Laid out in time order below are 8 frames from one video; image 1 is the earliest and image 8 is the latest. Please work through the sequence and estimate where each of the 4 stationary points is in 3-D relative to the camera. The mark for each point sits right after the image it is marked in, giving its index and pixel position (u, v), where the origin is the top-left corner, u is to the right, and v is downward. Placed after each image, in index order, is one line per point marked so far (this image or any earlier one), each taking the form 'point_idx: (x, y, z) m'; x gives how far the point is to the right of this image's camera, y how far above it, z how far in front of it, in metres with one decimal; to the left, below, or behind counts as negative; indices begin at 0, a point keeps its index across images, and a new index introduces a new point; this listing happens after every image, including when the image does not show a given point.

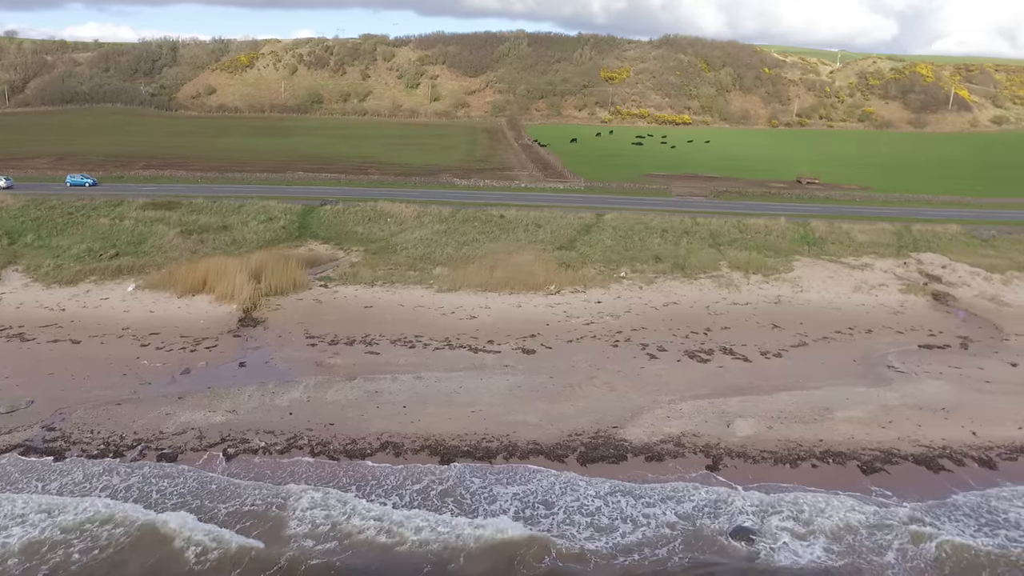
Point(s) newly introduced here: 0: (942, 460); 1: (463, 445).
0: (+8.6, -3.5, +15.8) m
1: (-1.2, -3.3, +16.6) m
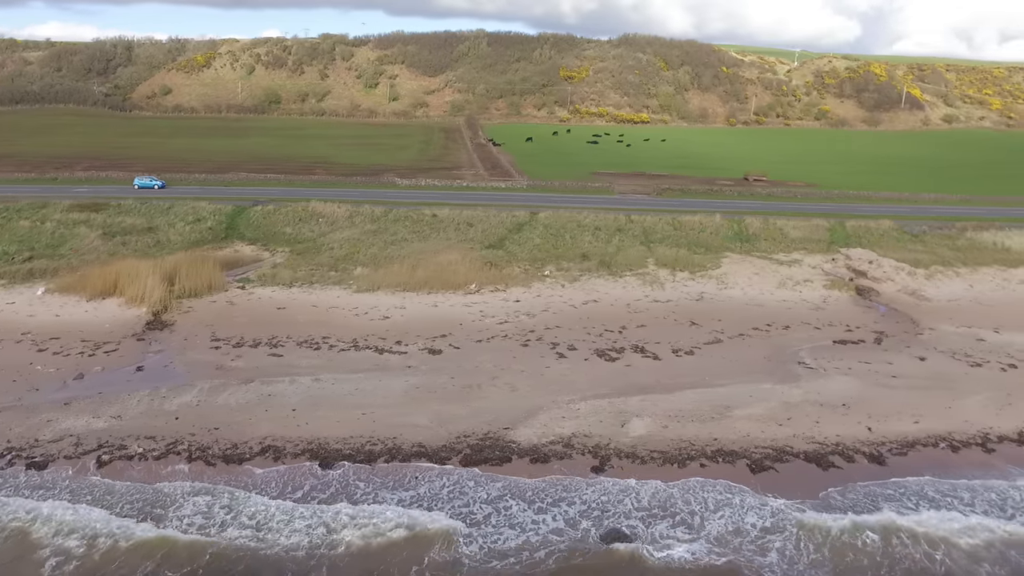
0: (+6.3, -3.4, +15.6) m
1: (-3.5, -3.3, +16.1) m
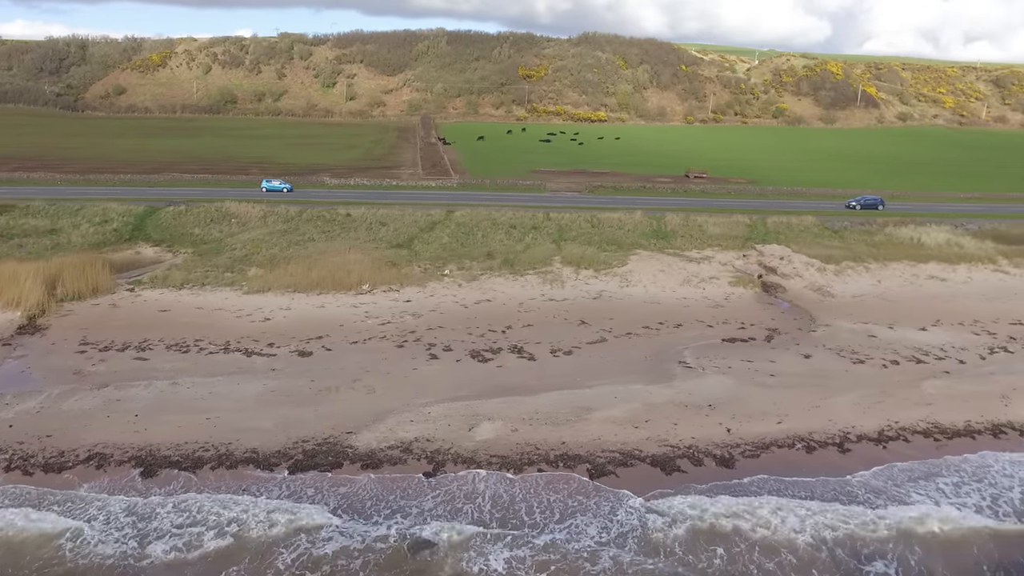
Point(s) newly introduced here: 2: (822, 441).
0: (+3.2, -3.3, +15.1) m
1: (-6.6, -3.3, +15.4) m
2: (+6.2, -3.1, +15.8) m
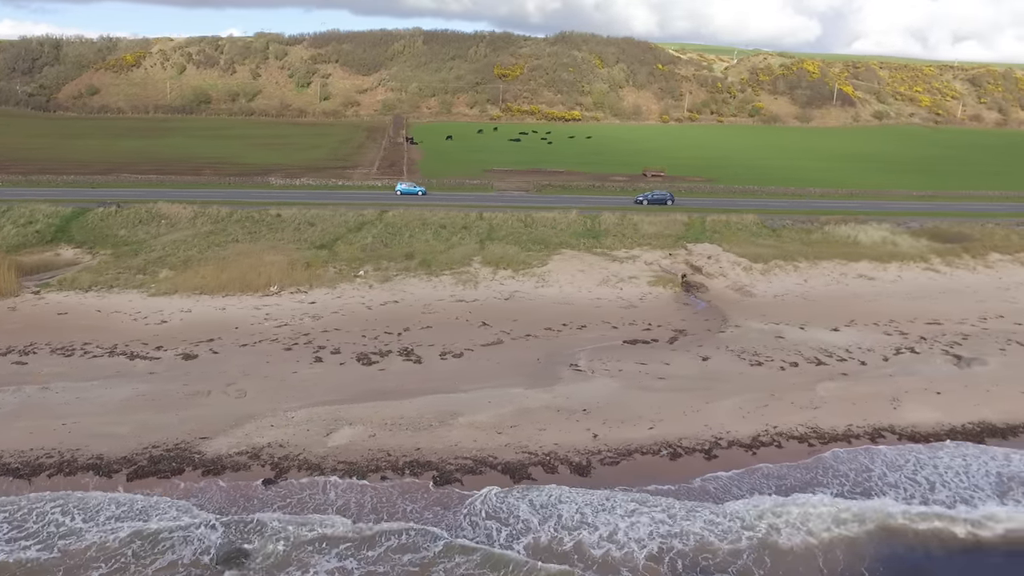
0: (+0.4, -3.3, +14.7) m
1: (-9.4, -3.3, +14.9) m
2: (+3.4, -3.1, +15.3) m
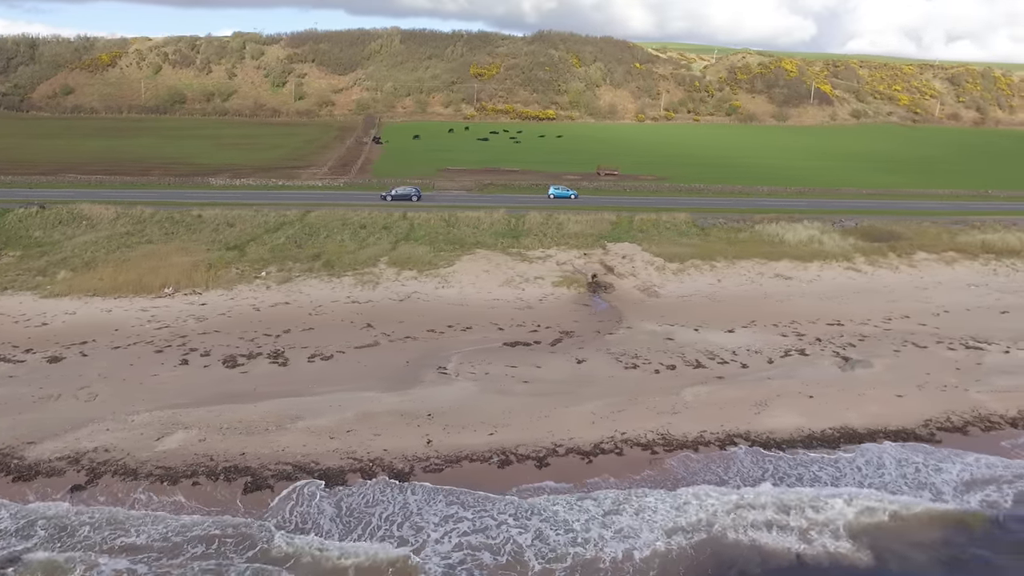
0: (-2.9, -3.4, +14.2) m
1: (-12.6, -3.4, +14.5) m
2: (+0.2, -3.1, +14.9) m
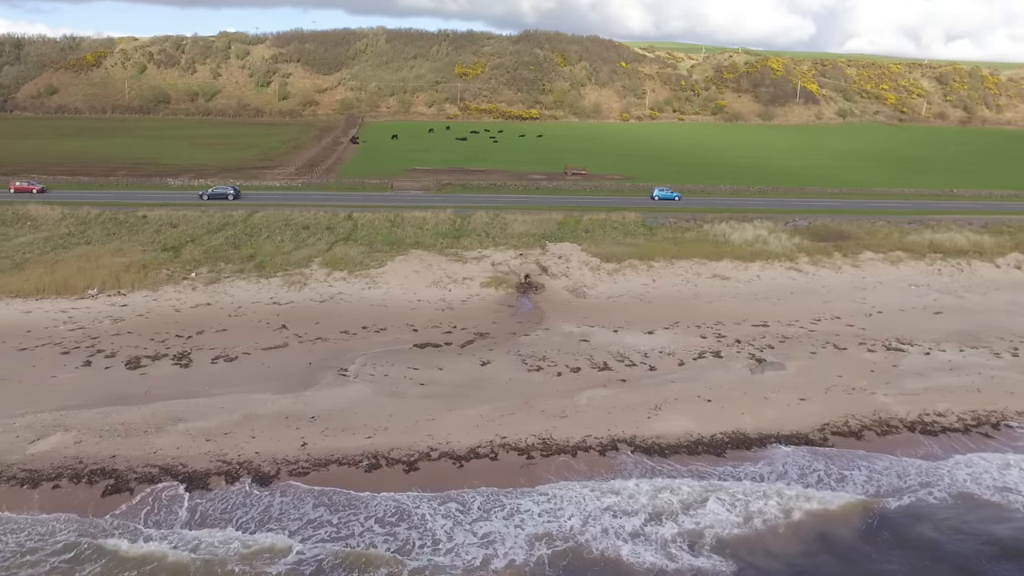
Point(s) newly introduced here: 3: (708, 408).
0: (-5.2, -3.4, +14.1) m
1: (-15.0, -3.4, +14.4) m
2: (-2.1, -3.2, +14.7) m
3: (+4.2, -2.6, +16.8) m
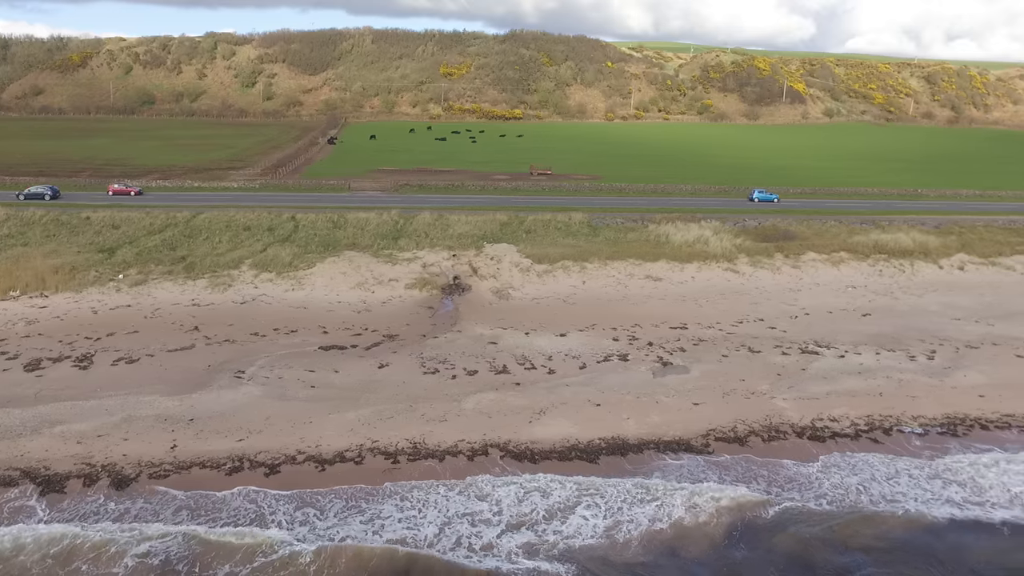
0: (-7.7, -3.4, +14.0) m
1: (-17.5, -3.5, +14.3) m
2: (-4.6, -3.2, +14.6) m
3: (+1.7, -2.7, +16.7) m
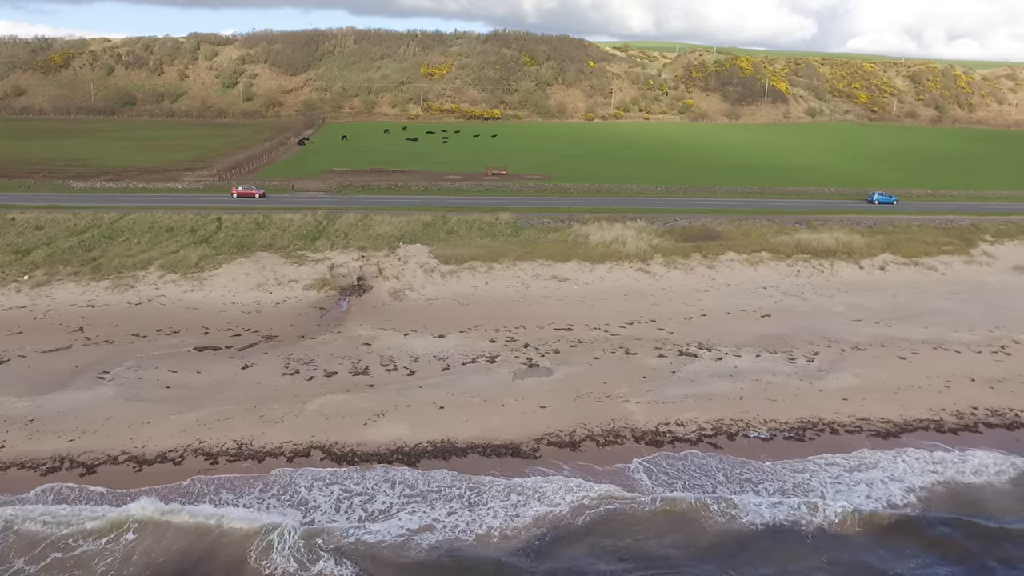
0: (-11.0, -3.5, +14.1) m
1: (-20.8, -3.5, +14.6) m
2: (-8.0, -3.2, +14.7) m
3: (-1.6, -2.7, +16.7) m
